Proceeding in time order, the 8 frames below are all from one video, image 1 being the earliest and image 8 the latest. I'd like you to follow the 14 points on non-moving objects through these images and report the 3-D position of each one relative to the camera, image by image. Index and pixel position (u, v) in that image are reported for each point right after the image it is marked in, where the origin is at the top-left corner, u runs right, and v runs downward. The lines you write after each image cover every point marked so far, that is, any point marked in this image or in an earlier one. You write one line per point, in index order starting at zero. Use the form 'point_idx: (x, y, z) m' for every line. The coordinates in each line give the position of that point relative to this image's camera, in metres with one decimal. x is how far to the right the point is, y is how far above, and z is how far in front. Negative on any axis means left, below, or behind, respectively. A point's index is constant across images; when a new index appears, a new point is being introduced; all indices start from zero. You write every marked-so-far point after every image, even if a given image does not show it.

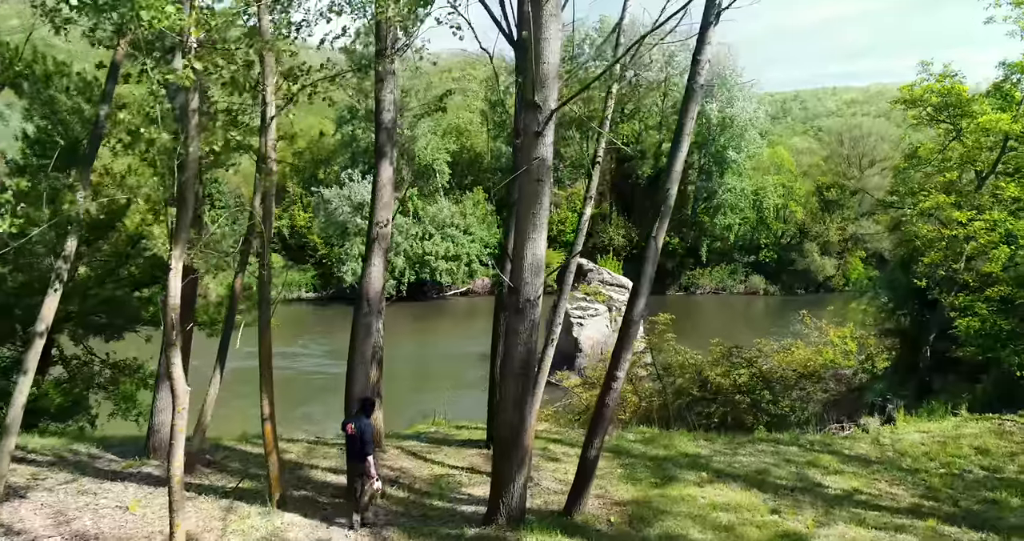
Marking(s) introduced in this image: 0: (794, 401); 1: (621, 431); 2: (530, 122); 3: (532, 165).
0: (+5.0, -2.1, +12.6) m
1: (+1.2, -1.9, +8.3) m
2: (+0.1, +1.0, +4.8) m
3: (+0.1, +0.7, +4.8) m
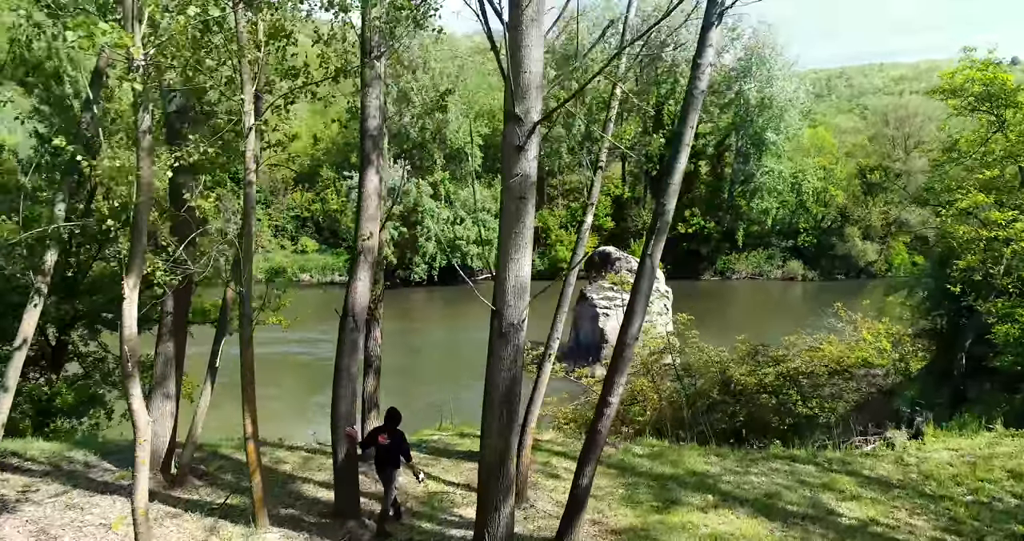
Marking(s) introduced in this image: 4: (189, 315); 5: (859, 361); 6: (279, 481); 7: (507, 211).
0: (+5.2, -2.0, +12.1) m
1: (+1.3, -2.0, +8.0) m
2: (0.0, +0.8, +4.5) m
3: (0.0, +0.6, +4.5) m
4: (-3.1, -0.4, +7.0) m
5: (+6.2, -1.4, +12.6) m
6: (-2.2, -2.0, +6.7) m
7: (0.0, +0.4, +4.6) m
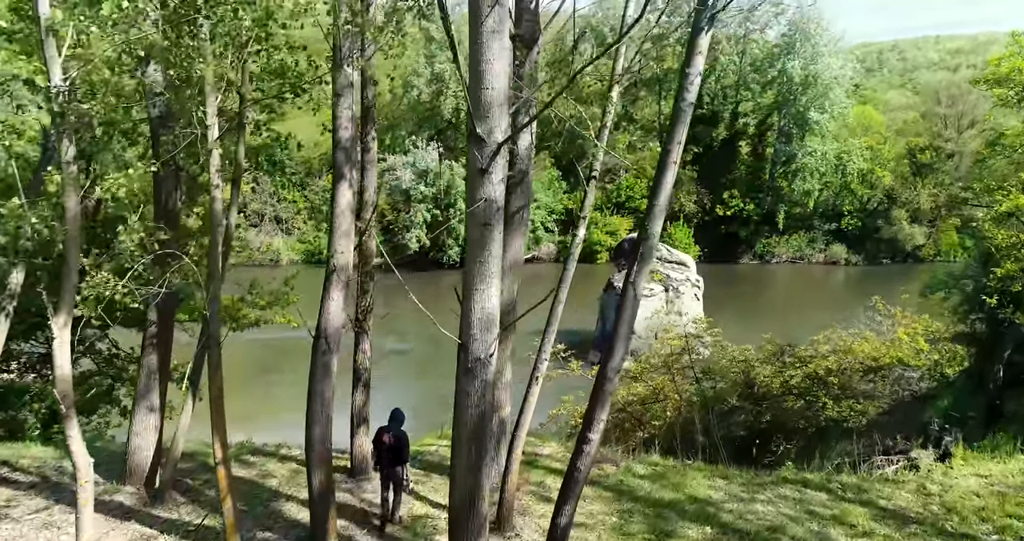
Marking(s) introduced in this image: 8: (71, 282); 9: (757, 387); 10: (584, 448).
0: (+5.4, -2.0, +11.5) m
1: (+1.3, -2.0, +7.7) m
2: (-0.2, +0.6, +4.1) m
3: (-0.2, +0.4, +4.1) m
4: (-3.2, -0.5, +6.8) m
5: (+6.4, -1.4, +12.0) m
6: (-2.3, -2.1, +6.6) m
7: (-0.2, +0.2, +4.2) m
8: (-2.3, -0.1, +3.7) m
9: (+4.1, -2.0, +12.1) m
10: (+0.5, -1.2, +4.8) m
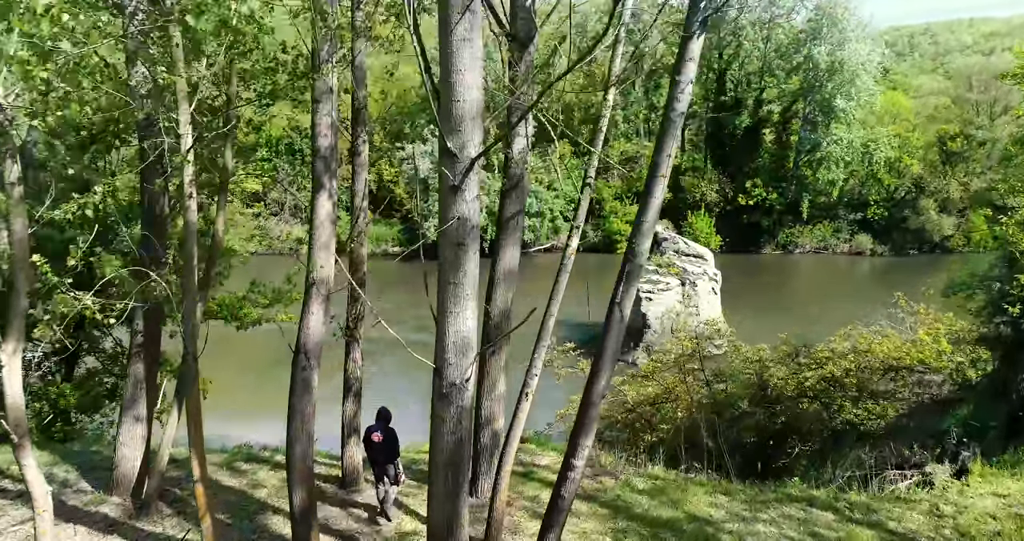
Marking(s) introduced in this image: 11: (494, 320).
0: (+5.5, -2.0, +11.1) m
1: (+1.2, -2.1, +7.4) m
2: (-0.3, +0.5, +3.8) m
3: (-0.3, +0.3, +3.9) m
4: (-3.2, -0.6, +6.6) m
5: (+6.5, -1.4, +11.6) m
6: (-2.3, -2.1, +6.4) m
7: (-0.4, +0.1, +4.0) m
8: (-2.4, -0.2, +3.5) m
9: (+4.2, -1.9, +11.8) m
10: (+0.4, -1.3, +4.6) m
11: (-0.2, -0.4, +6.6) m
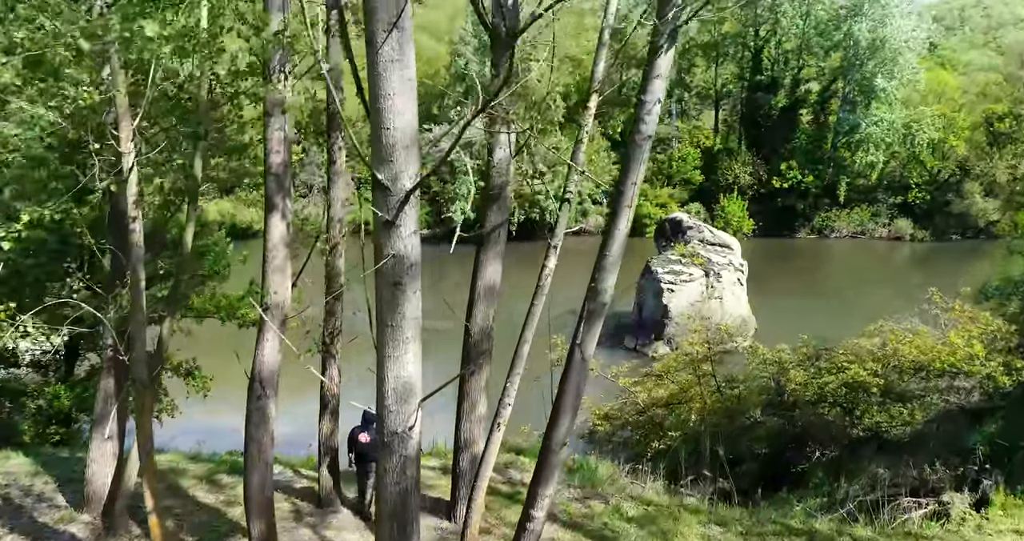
0: (+5.5, -2.1, +10.5) m
1: (+1.1, -2.2, +7.0) m
2: (-0.6, +0.3, +3.5) m
3: (-0.6, 0.0, +3.5) m
4: (-3.4, -0.7, +6.4) m
5: (+6.6, -1.5, +10.9) m
6: (-2.5, -2.3, +6.2) m
7: (-0.7, -0.1, +3.6) m
8: (-2.7, -0.4, +3.3) m
9: (+4.3, -2.0, +11.3) m
10: (+0.1, -1.5, +4.2) m
11: (-0.3, -0.6, +6.2) m
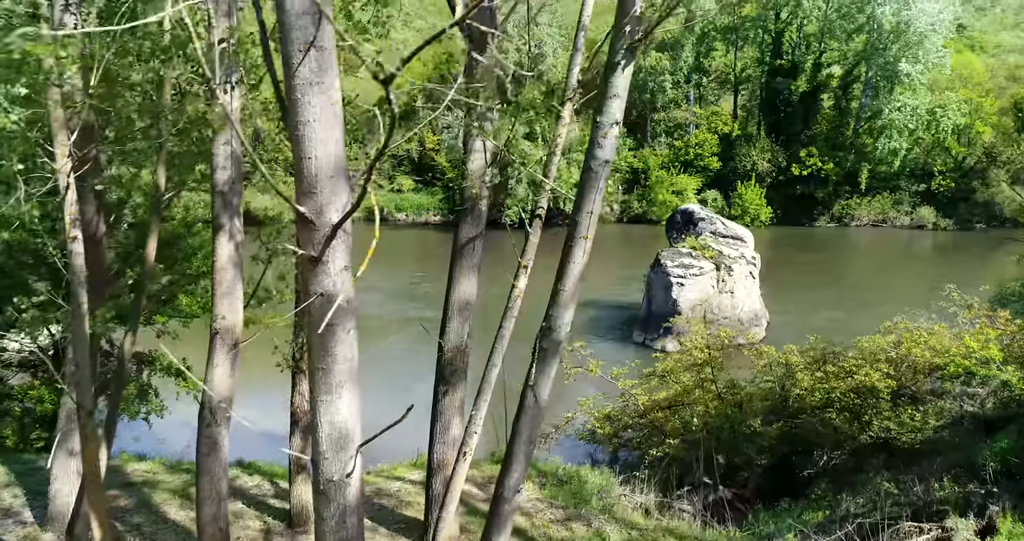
0: (+5.4, -2.1, +10.1) m
1: (+0.9, -2.3, +6.7) m
2: (-0.9, +0.1, +3.2) m
3: (-0.9, -0.1, +3.2) m
4: (-3.6, -0.8, +6.2) m
5: (+6.5, -1.5, +10.5) m
6: (-2.7, -2.4, +6.0) m
7: (-0.9, -0.3, +3.3) m
8: (-3.0, -0.6, +3.1) m
9: (+4.2, -2.0, +10.9) m
10: (-0.2, -1.6, +3.9) m
11: (-0.5, -0.7, +5.9) m
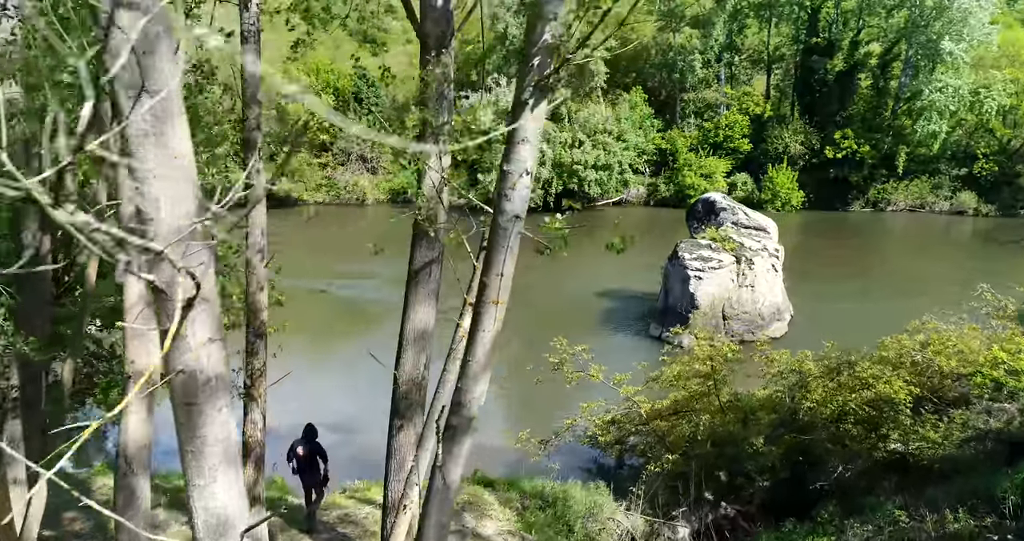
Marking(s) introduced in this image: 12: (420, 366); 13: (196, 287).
0: (+5.3, -2.3, +9.5) m
1: (+0.6, -2.5, +6.3) m
2: (-1.3, -0.2, +2.7) m
3: (-1.3, -0.4, +2.8) m
4: (-3.9, -1.0, +5.9) m
5: (+6.3, -1.6, +9.7) m
6: (-3.0, -2.5, +5.7) m
7: (-1.3, -0.6, +2.9) m
8: (-3.4, -0.8, +2.7) m
9: (+4.1, -2.1, +10.3) m
10: (-0.6, -1.9, +3.5) m
11: (-0.8, -0.9, +5.5) m
12: (-0.7, -0.7, +5.5) m
13: (-1.2, 0.0, +2.7) m
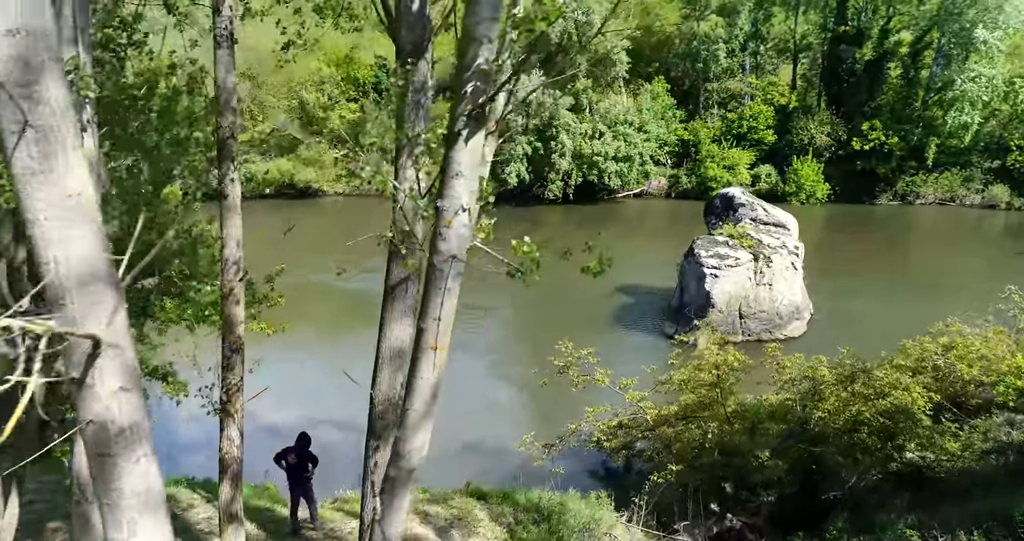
0: (+5.2, -2.4, +9.1) m
1: (+0.5, -2.6, +6.1) m
2: (-1.6, -0.3, +2.5) m
3: (-1.5, -0.6, +2.6) m
4: (-4.0, -1.0, +5.8) m
5: (+6.3, -1.7, +9.3) m
6: (-3.2, -2.6, +5.6) m
7: (-1.6, -0.7, +2.7) m
8: (-3.7, -1.0, +2.6) m
9: (+4.1, -2.2, +9.9) m
10: (-0.8, -2.1, +3.3) m
11: (-1.0, -1.0, +5.3) m
12: (-0.8, -0.8, +5.3) m
13: (-1.4, -0.2, +2.5) m
